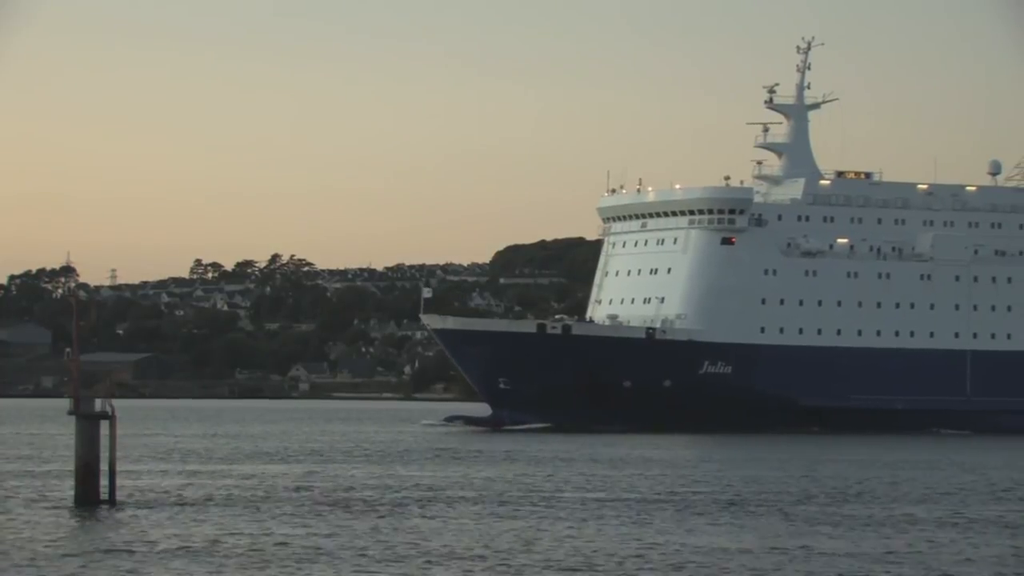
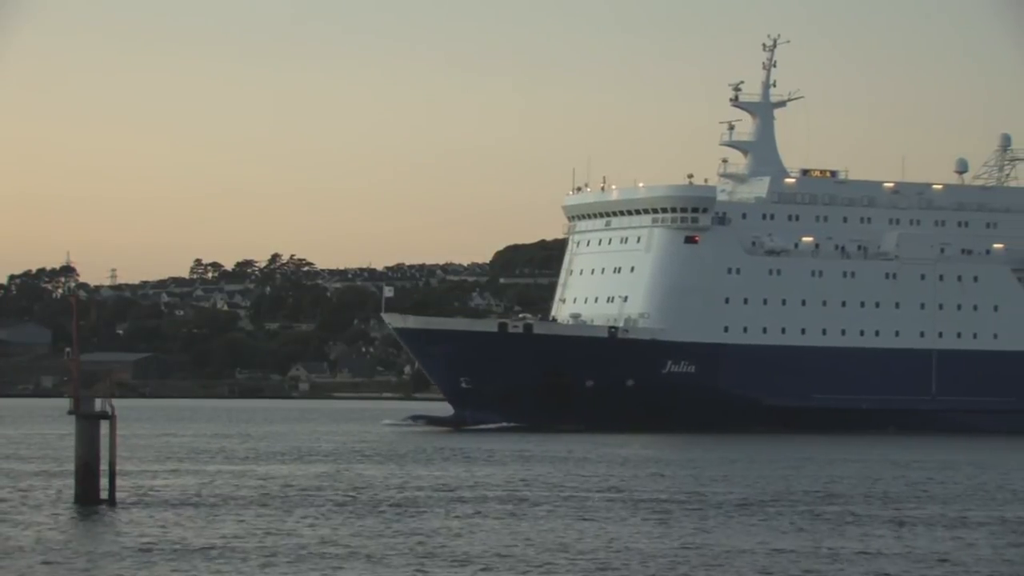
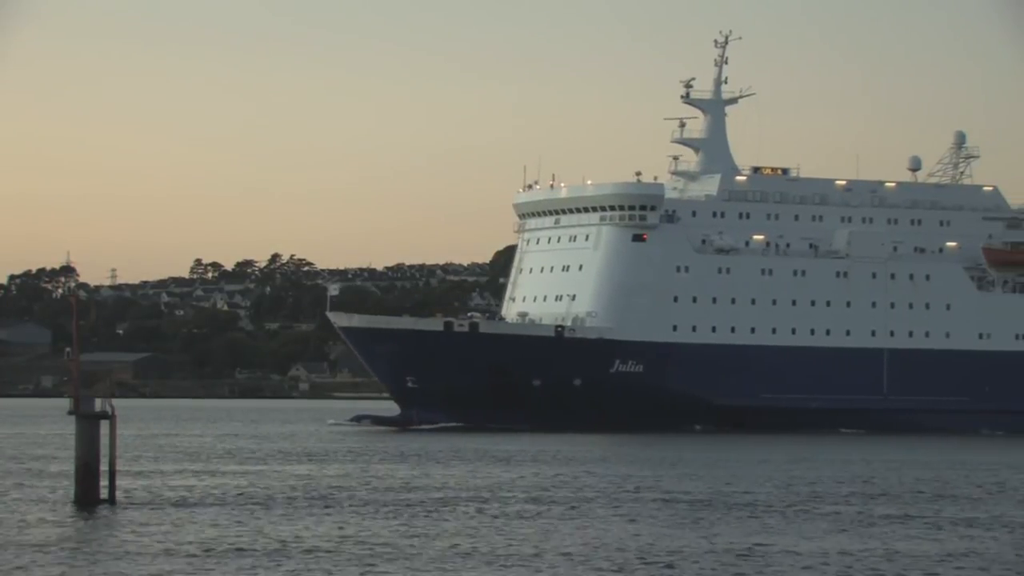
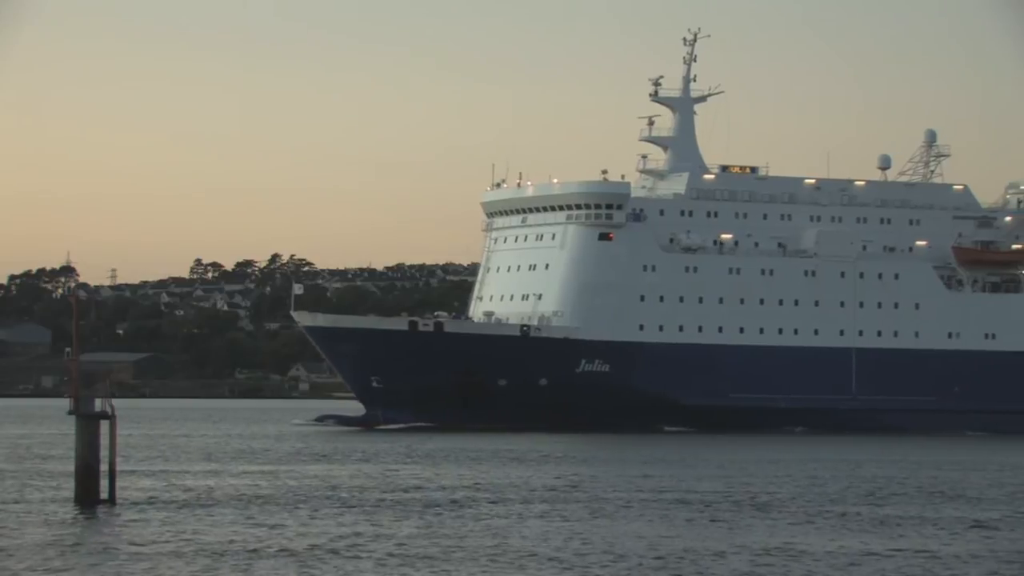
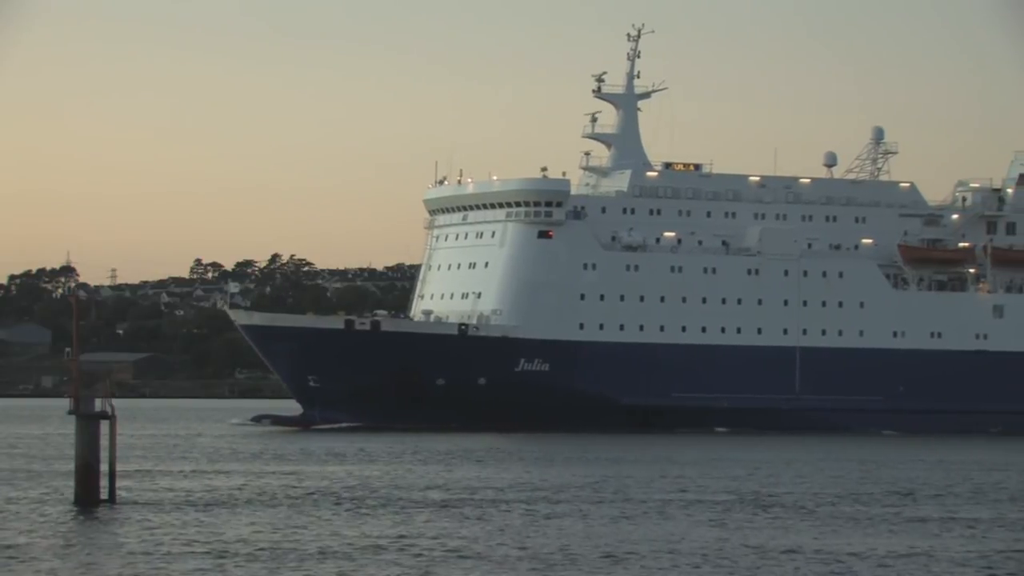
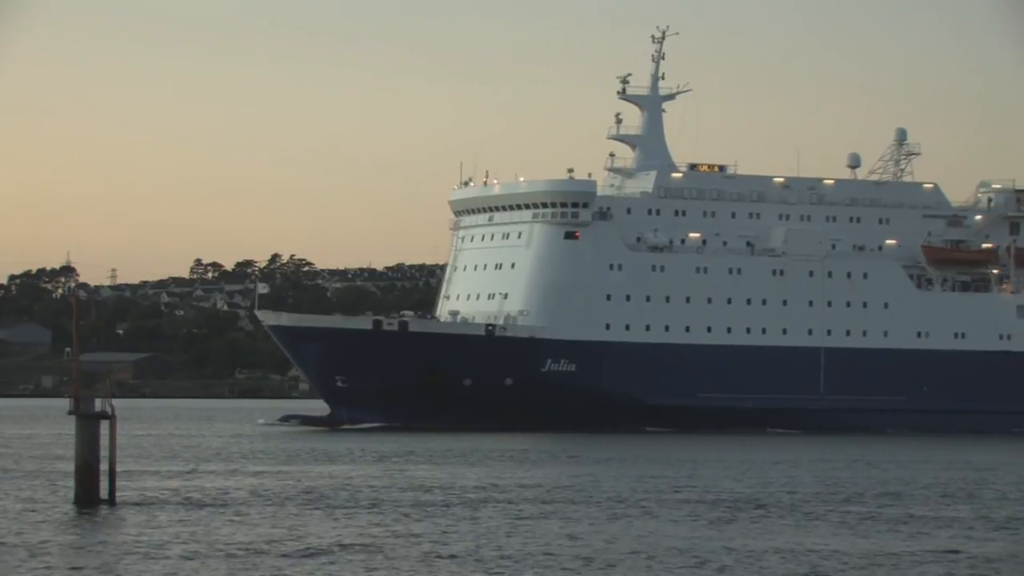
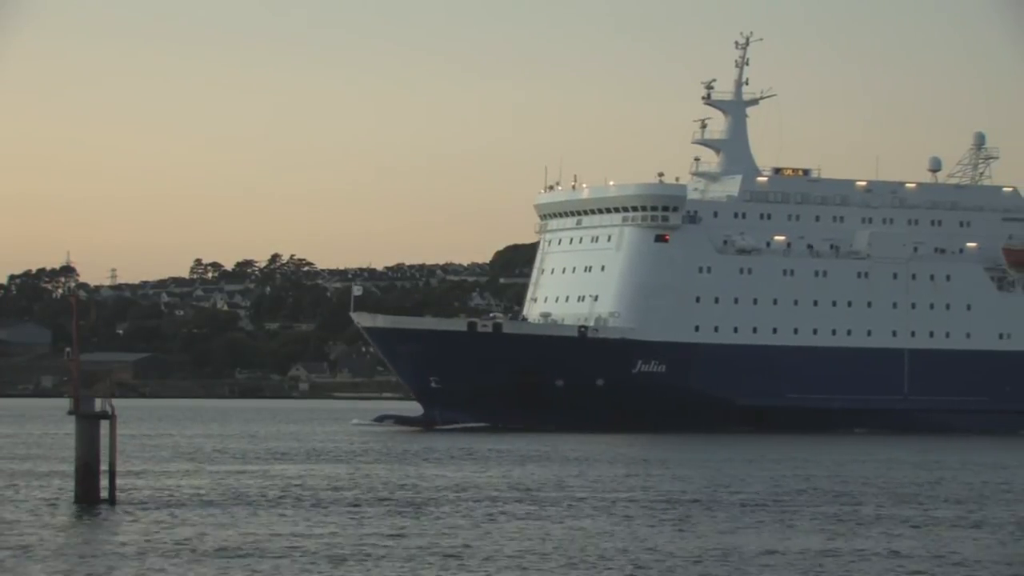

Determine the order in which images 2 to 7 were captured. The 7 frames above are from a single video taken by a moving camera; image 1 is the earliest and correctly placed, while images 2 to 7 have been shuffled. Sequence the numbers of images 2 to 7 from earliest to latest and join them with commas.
2, 7, 3, 4, 6, 5
